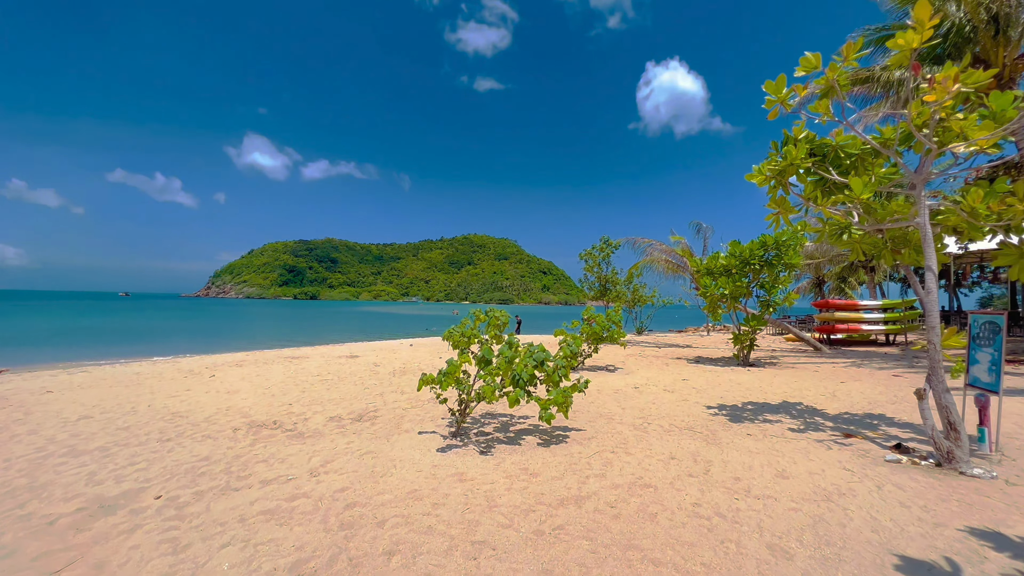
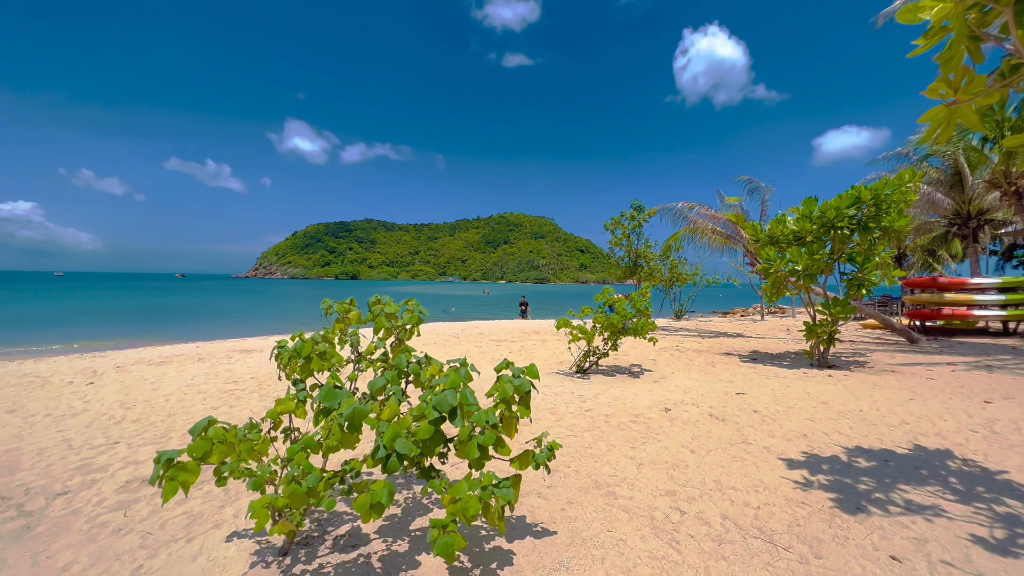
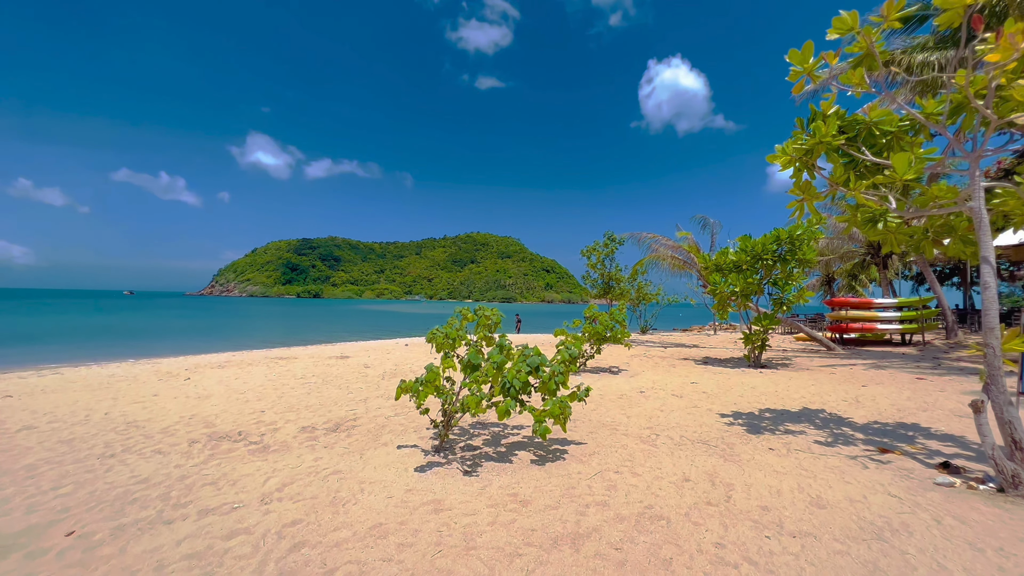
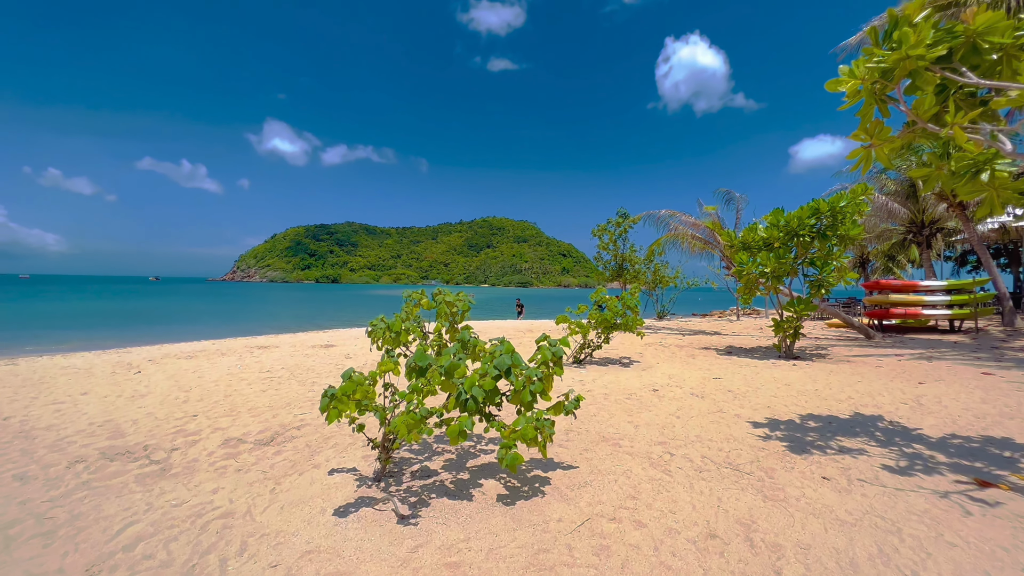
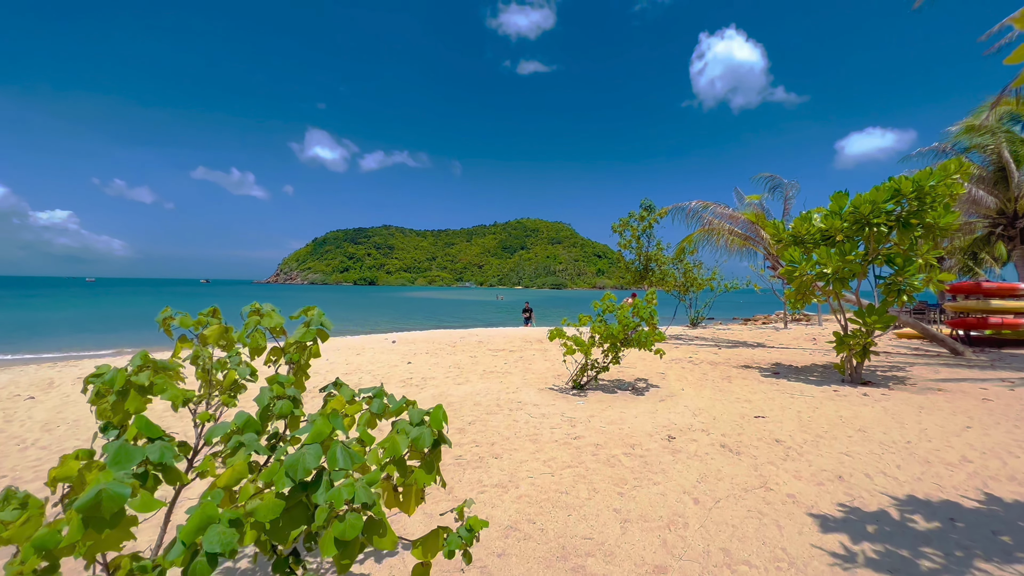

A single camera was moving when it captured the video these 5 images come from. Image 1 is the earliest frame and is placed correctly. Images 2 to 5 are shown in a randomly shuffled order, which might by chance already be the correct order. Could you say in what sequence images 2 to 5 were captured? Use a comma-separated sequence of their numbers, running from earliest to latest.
3, 4, 2, 5
